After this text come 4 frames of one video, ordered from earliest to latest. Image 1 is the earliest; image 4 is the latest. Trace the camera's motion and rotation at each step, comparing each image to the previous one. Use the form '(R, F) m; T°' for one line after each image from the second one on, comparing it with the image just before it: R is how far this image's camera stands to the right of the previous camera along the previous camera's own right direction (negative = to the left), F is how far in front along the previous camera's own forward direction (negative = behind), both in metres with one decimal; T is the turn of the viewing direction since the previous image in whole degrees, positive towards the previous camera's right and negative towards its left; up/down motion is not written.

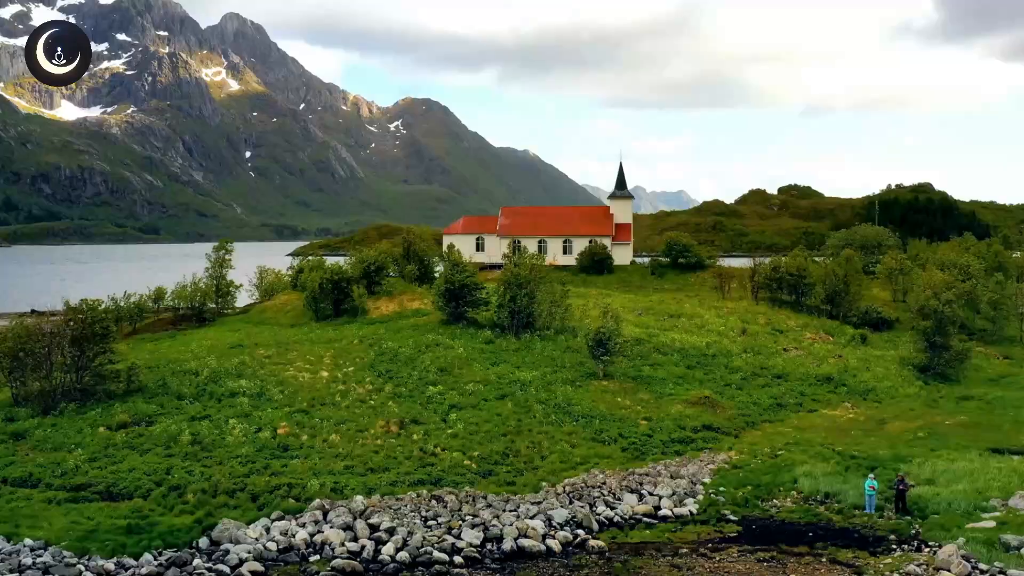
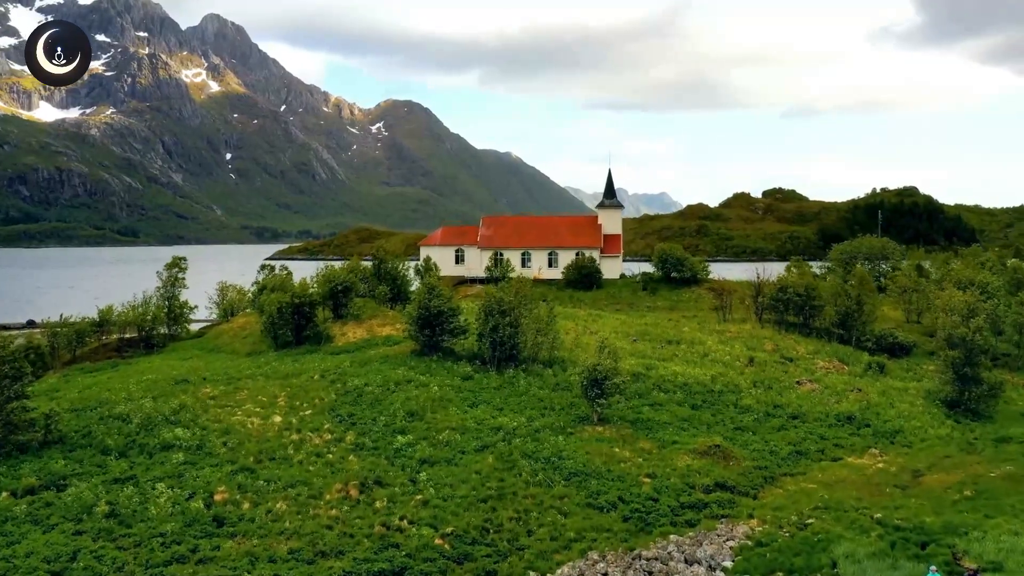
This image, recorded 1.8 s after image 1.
(+0.1, +5.7) m; +1°
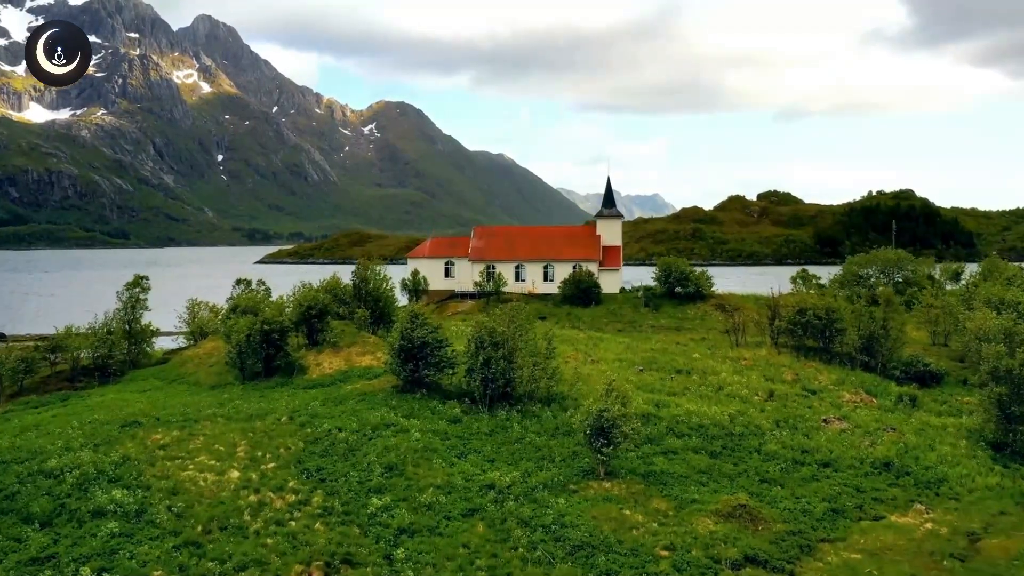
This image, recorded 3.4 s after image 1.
(0.0, +5.1) m; +1°
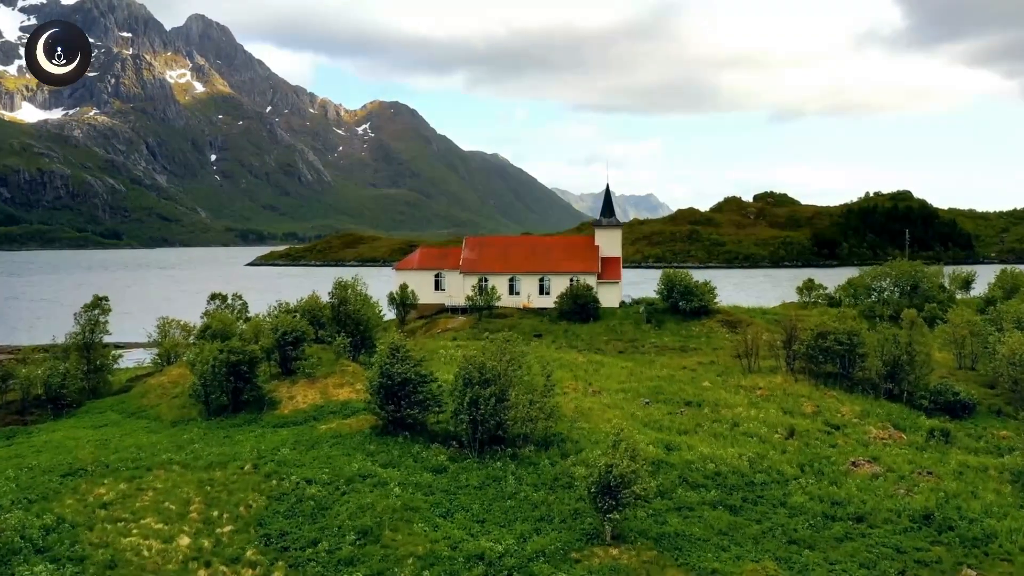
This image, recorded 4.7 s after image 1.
(+0.1, +4.4) m; 0°
